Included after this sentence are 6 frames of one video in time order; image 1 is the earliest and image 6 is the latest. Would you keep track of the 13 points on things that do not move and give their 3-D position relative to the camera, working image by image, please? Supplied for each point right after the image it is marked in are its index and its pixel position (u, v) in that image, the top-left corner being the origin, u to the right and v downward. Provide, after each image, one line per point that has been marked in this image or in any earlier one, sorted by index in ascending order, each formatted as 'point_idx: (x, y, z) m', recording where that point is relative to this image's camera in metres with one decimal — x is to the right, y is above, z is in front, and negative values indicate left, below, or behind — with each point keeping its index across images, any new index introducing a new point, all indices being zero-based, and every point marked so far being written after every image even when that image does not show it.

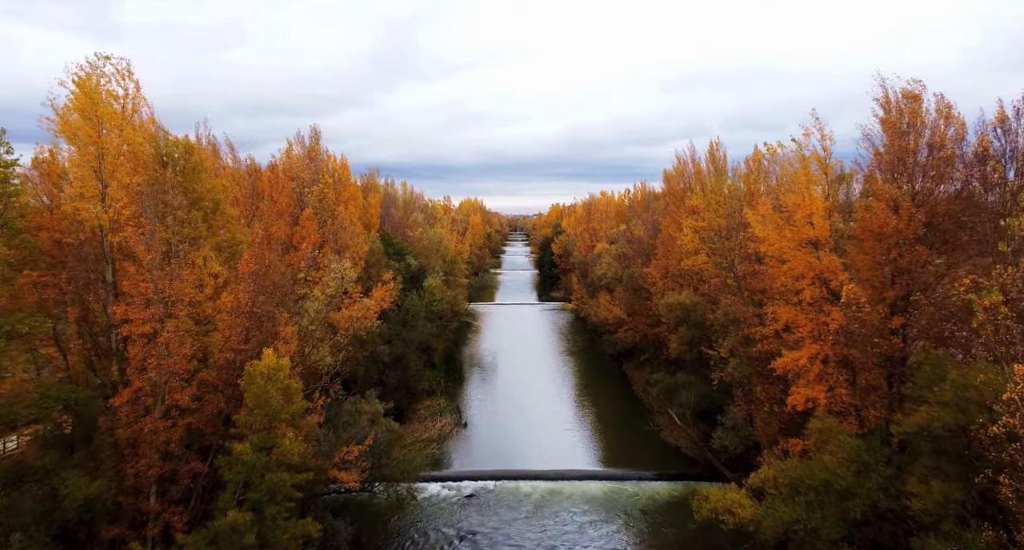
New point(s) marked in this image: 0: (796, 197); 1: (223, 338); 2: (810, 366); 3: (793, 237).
0: (+8.0, +2.2, +19.6) m
1: (-6.8, -1.5, +16.4) m
2: (+8.1, -2.5, +19.2) m
3: (+7.8, +1.1, +19.6) m
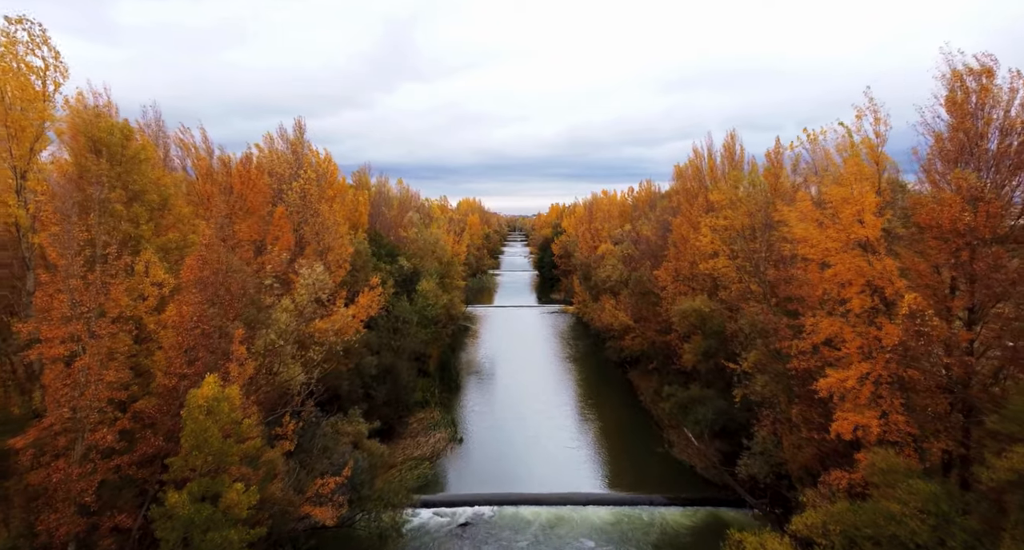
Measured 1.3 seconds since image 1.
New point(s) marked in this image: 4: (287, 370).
0: (+7.9, +2.0, +16.9) m
1: (-6.8, -1.7, +13.7) m
2: (+8.1, -2.6, +16.4) m
3: (+7.8, +0.9, +16.9) m
4: (-5.8, -2.5, +18.5) m
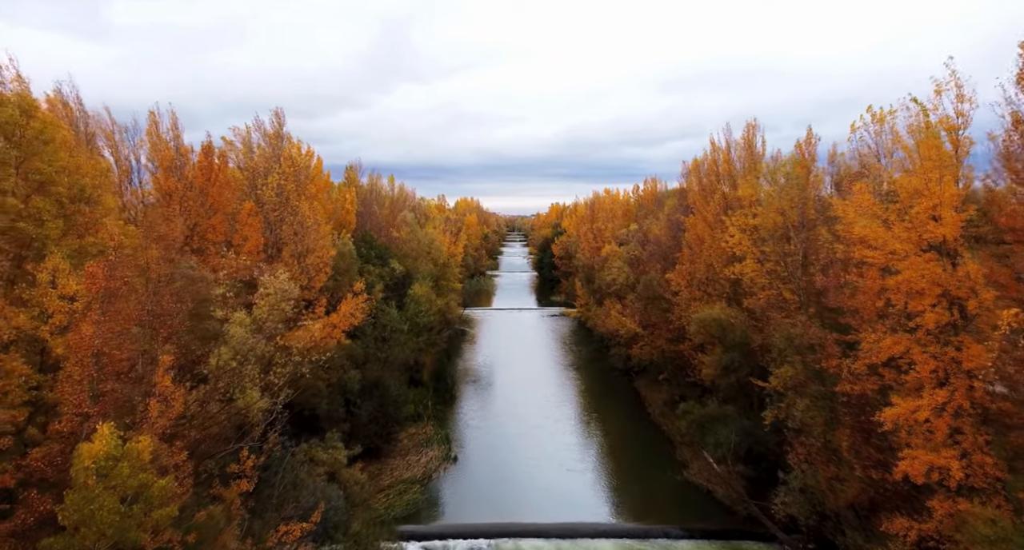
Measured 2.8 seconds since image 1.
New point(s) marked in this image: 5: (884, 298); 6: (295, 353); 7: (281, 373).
0: (+7.9, +1.9, +13.9) m
1: (-6.8, -1.8, +10.7) m
2: (+8.1, -2.8, +13.5) m
3: (+7.8, +0.7, +13.9) m
4: (-5.9, -2.6, +15.5) m
5: (+7.7, -0.5, +14.6) m
6: (-5.7, -2.1, +18.3) m
7: (-5.6, -2.4, +17.0) m
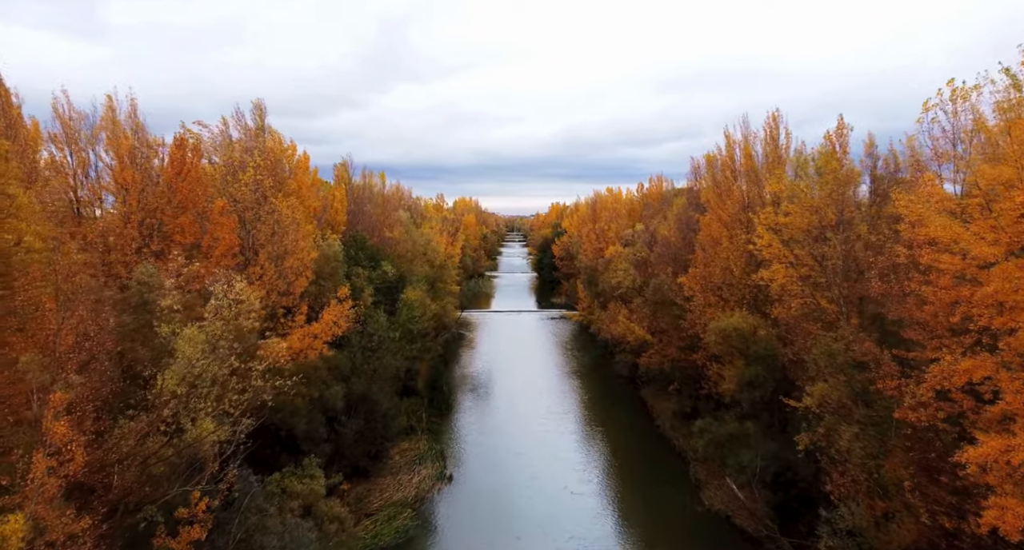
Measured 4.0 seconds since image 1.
0: (+7.9, +1.7, +11.4) m
1: (-6.7, -2.0, +8.2) m
2: (+8.1, -3.0, +11.0) m
3: (+7.8, +0.6, +11.4) m
4: (-5.8, -2.8, +13.0) m
5: (+7.7, -0.6, +12.1) m
6: (-5.7, -2.2, +15.8) m
7: (-5.6, -2.5, +14.5) m
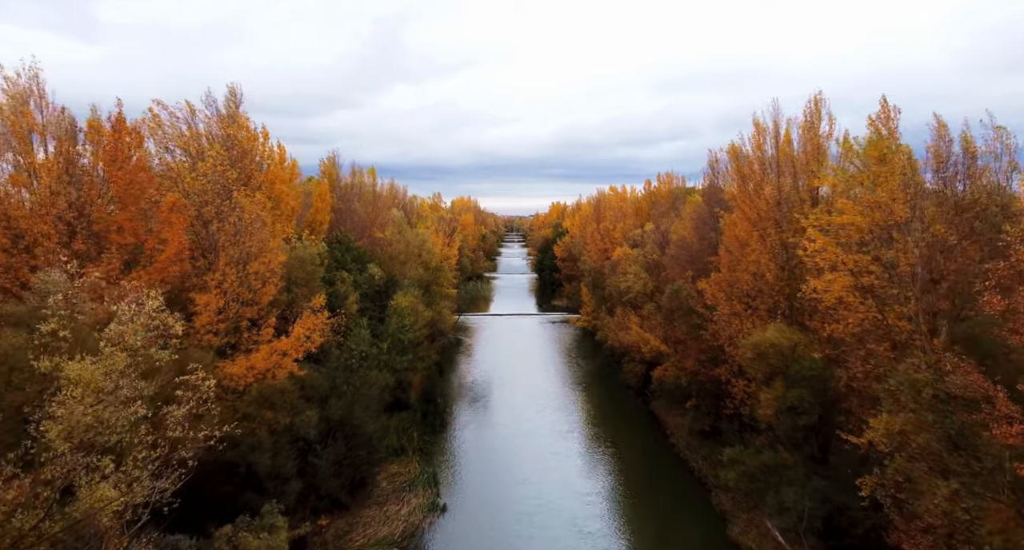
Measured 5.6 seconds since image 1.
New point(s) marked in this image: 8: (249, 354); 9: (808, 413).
0: (+8.0, +1.5, +8.1) m
1: (-6.7, -2.2, +4.9) m
2: (+8.2, -3.2, +7.7) m
3: (+7.9, +0.4, +8.1) m
4: (-5.8, -3.0, +9.7) m
5: (+7.8, -0.8, +8.8) m
6: (-5.6, -2.4, +12.5) m
7: (-5.5, -2.7, +11.2) m
8: (-7.3, -2.2, +19.5) m
9: (+8.2, -3.8, +19.6) m
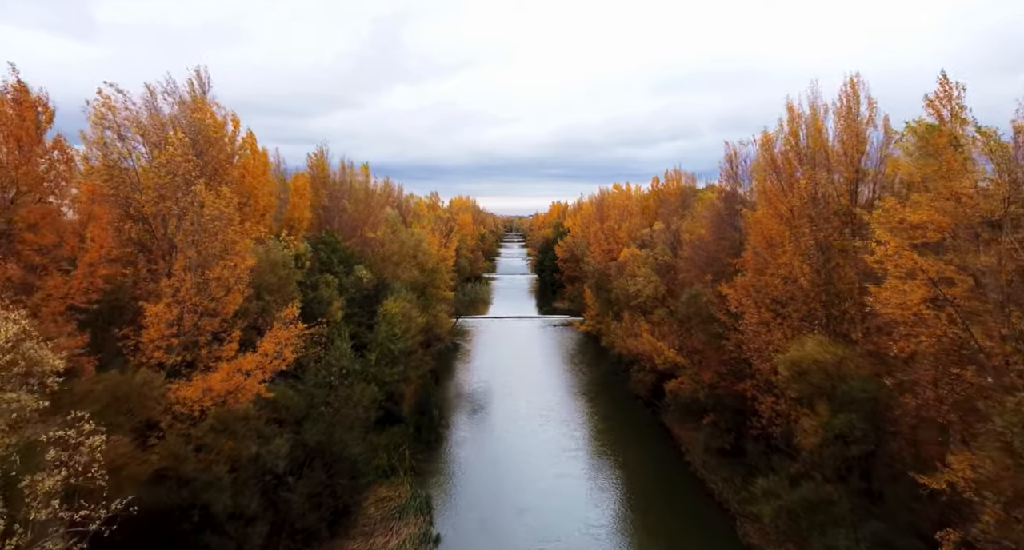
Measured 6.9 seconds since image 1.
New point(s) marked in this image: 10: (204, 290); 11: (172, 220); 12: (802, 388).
0: (+8.1, +1.4, +5.3) m
1: (-6.6, -2.3, +2.0) m
2: (+8.3, -3.3, +4.9) m
3: (+7.9, +0.2, +5.3) m
4: (-5.7, -3.1, +6.8) m
5: (+7.9, -1.0, +6.0) m
6: (-5.6, -2.6, +9.6) m
7: (-5.5, -2.9, +8.4) m
8: (-7.2, -2.3, +16.7) m
9: (+8.3, -4.0, +16.8) m
10: (-7.6, -0.3, +17.5) m
11: (-8.6, +1.5, +17.5) m
12: (+7.3, -2.9, +17.9) m
